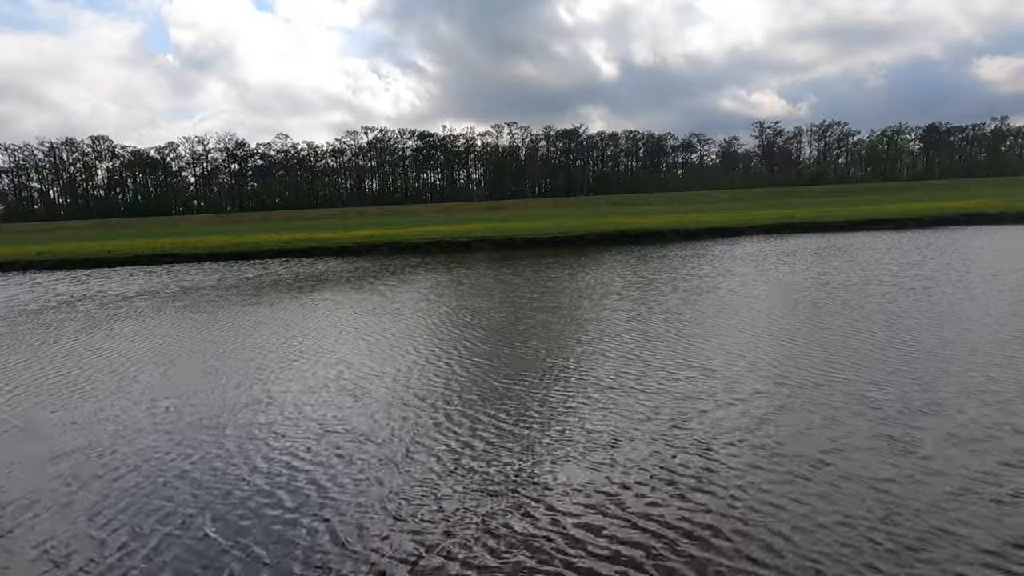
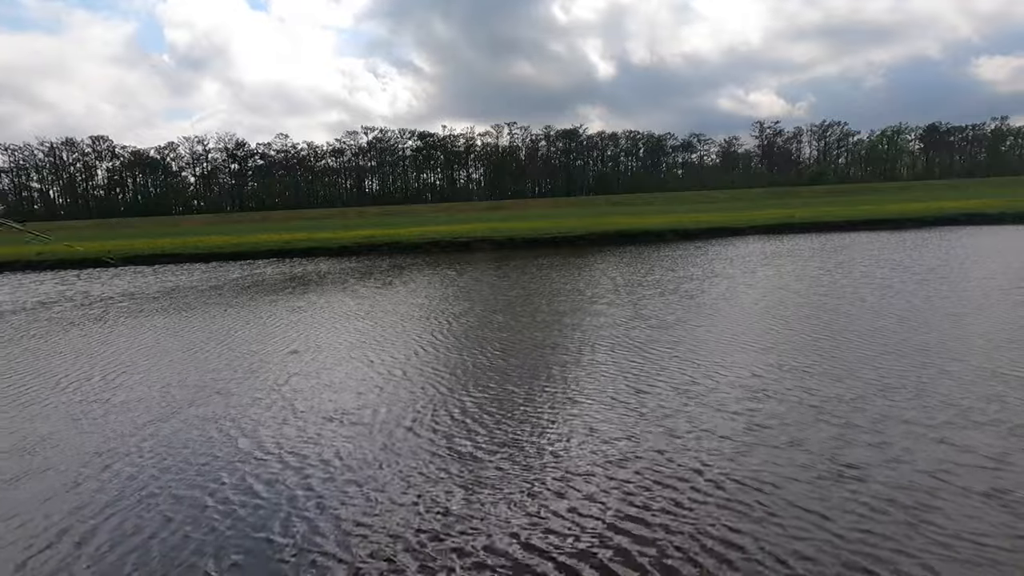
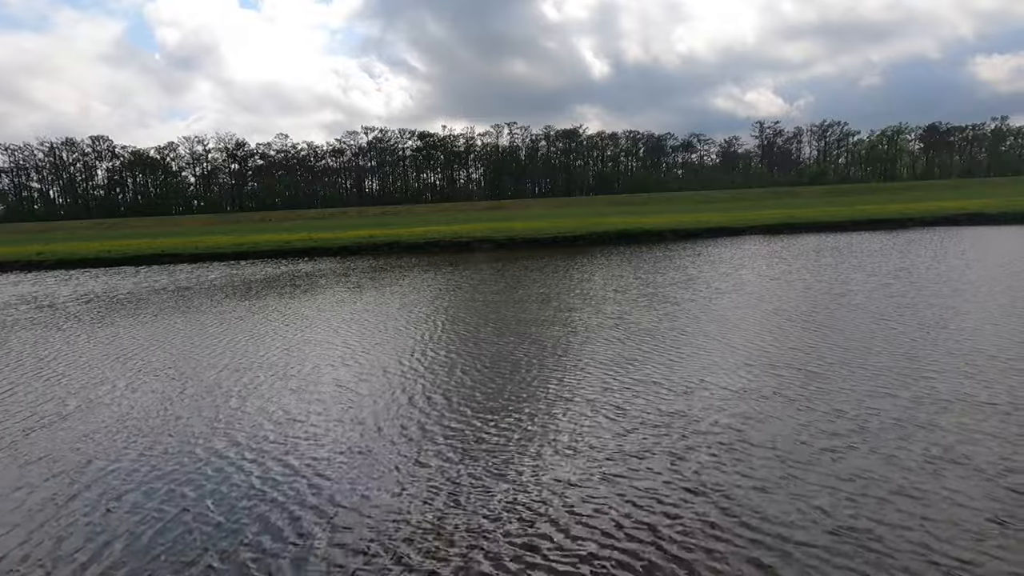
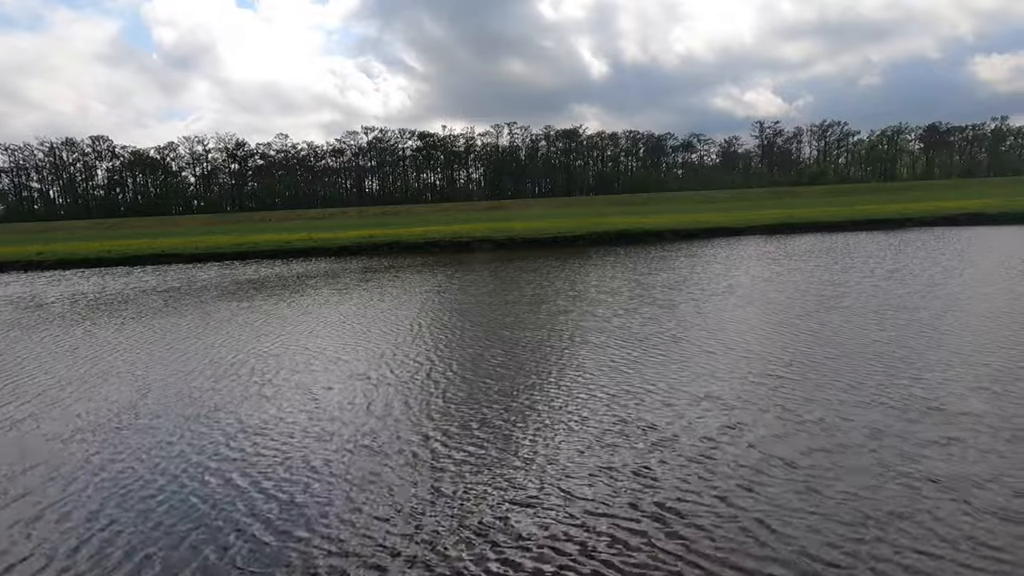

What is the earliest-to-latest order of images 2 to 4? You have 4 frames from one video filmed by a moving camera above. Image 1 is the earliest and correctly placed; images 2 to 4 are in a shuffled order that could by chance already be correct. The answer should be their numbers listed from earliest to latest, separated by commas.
2, 3, 4
